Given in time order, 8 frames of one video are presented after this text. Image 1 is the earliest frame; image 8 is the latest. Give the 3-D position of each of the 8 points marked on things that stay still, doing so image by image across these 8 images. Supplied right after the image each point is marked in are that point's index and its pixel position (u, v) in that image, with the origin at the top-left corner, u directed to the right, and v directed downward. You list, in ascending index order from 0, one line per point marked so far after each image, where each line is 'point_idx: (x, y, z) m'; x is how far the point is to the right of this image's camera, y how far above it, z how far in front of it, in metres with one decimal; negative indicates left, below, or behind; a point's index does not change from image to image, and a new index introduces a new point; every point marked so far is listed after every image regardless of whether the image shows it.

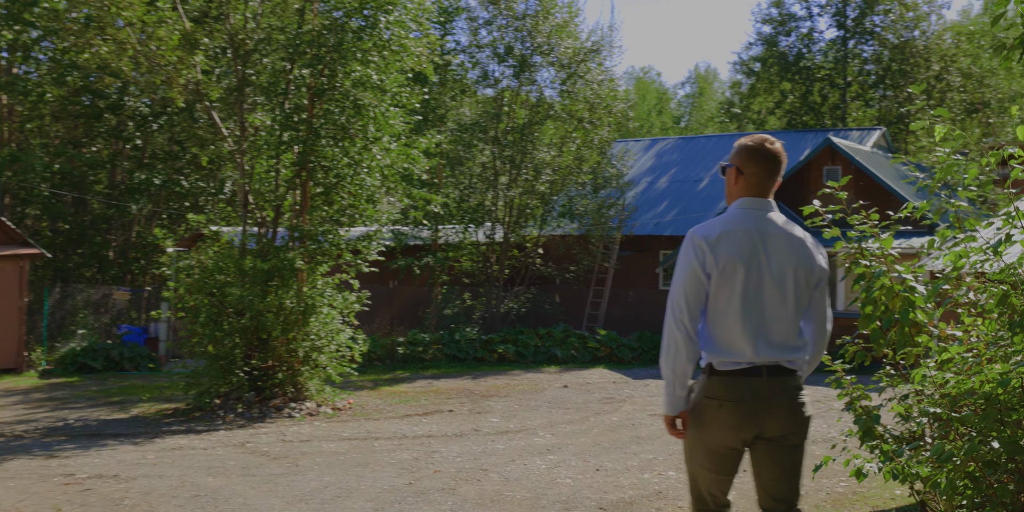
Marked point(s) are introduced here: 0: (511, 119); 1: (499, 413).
0: (0.0, +2.2, +18.1) m
1: (-0.1, -1.7, +11.4) m
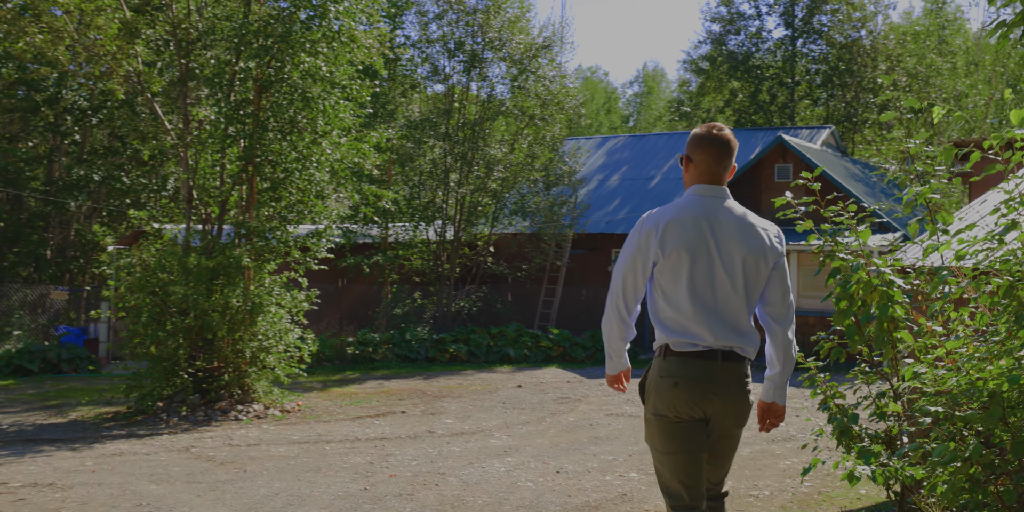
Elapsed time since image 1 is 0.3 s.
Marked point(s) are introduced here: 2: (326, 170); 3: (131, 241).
0: (-0.8, +2.3, +17.9) m
1: (-0.6, -1.6, +11.1) m
2: (-1.9, +0.9, +11.3) m
3: (-5.6, +0.2, +15.8) m
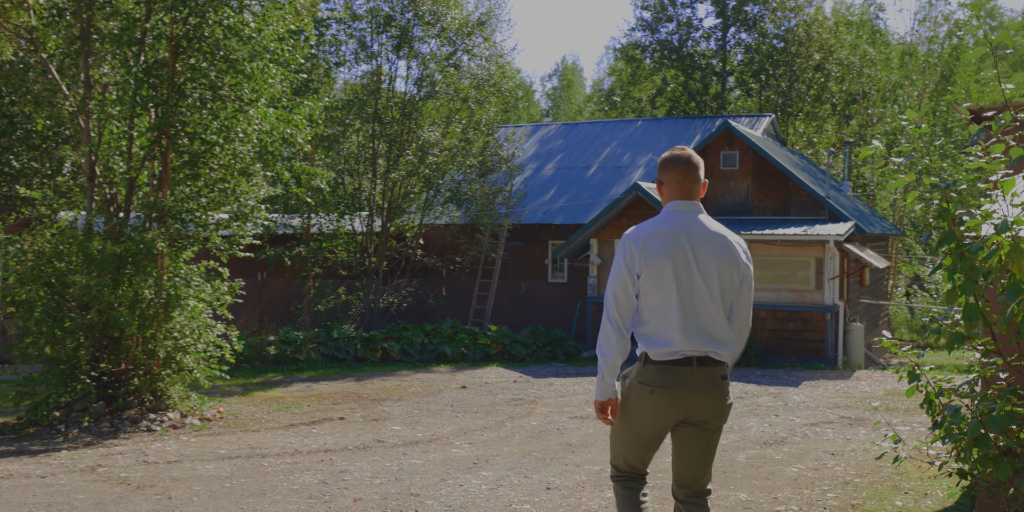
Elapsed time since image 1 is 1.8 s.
0: (-1.8, +2.4, +16.6) m
1: (-1.0, -1.5, +9.9) m
2: (-2.4, +1.0, +9.9) m
3: (-6.4, +0.3, +14.1) m
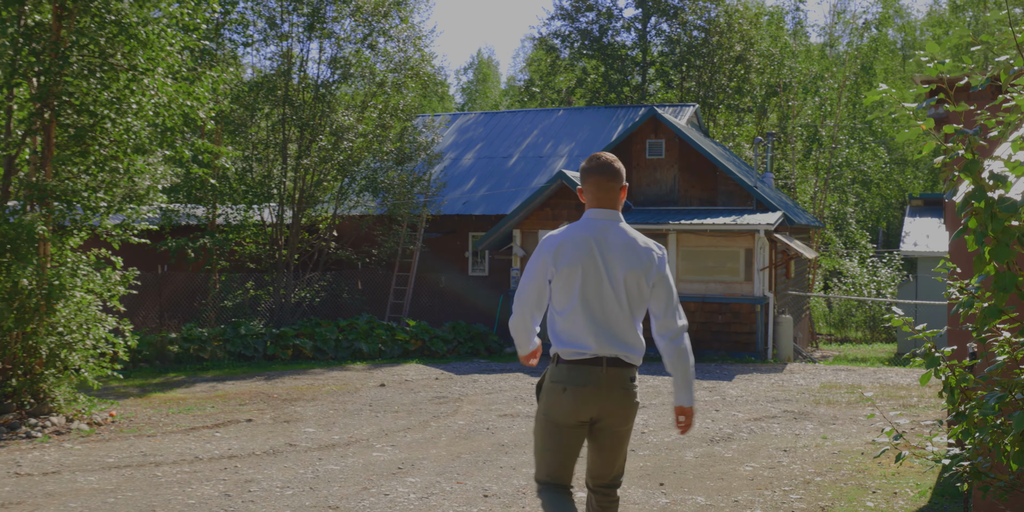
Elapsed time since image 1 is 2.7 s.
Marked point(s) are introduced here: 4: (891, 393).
0: (-3.0, +2.5, +15.6) m
1: (-1.7, -1.4, +9.0) m
2: (-3.0, +1.1, +8.9) m
3: (-7.3, +0.5, +12.8) m
4: (+3.8, -1.4, +10.9) m
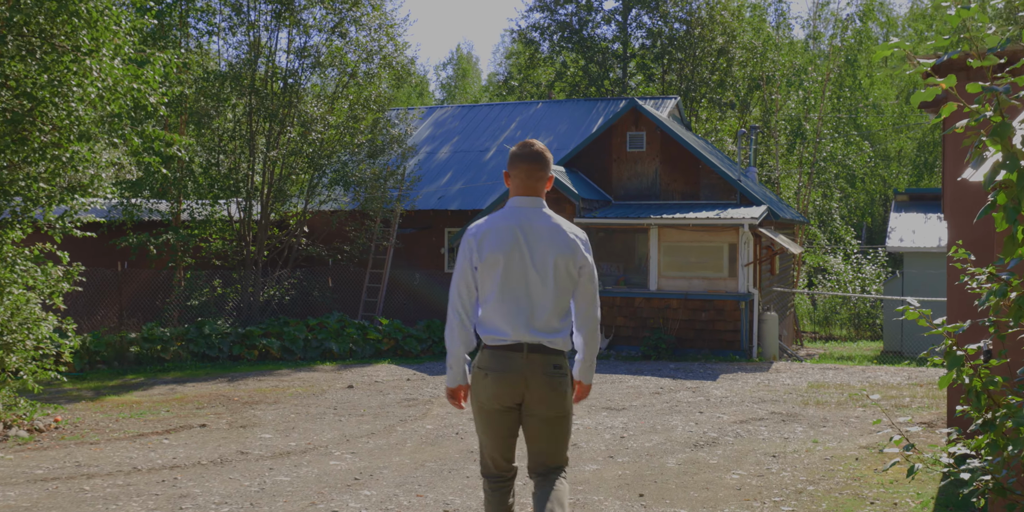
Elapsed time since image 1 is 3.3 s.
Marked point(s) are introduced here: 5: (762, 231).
0: (-3.3, +2.6, +15.0) m
1: (-1.9, -1.3, +8.4) m
2: (-3.2, +1.2, +8.4) m
3: (-7.6, +0.5, +12.2) m
4: (+3.6, -1.3, +10.4) m
5: (+3.4, +0.3, +14.6) m
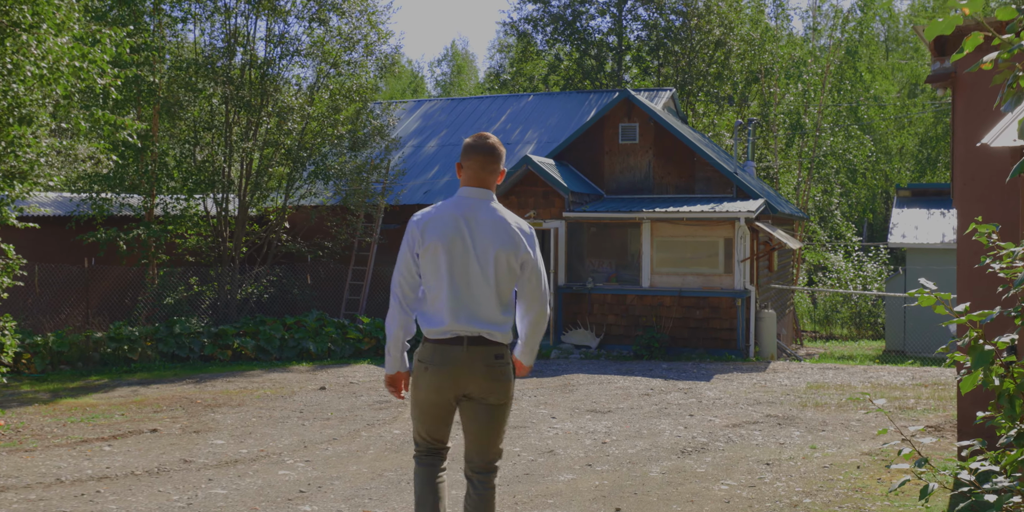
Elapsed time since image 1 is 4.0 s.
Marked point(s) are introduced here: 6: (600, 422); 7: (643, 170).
0: (-3.5, +2.6, +14.4) m
1: (-2.1, -1.3, +7.8) m
2: (-3.4, +1.2, +7.8) m
3: (-7.8, +0.5, +11.6) m
4: (+3.4, -1.3, +9.8) m
5: (+3.2, +0.4, +14.0) m
6: (+0.7, -1.3, +8.2) m
7: (+1.9, +1.3, +15.8) m
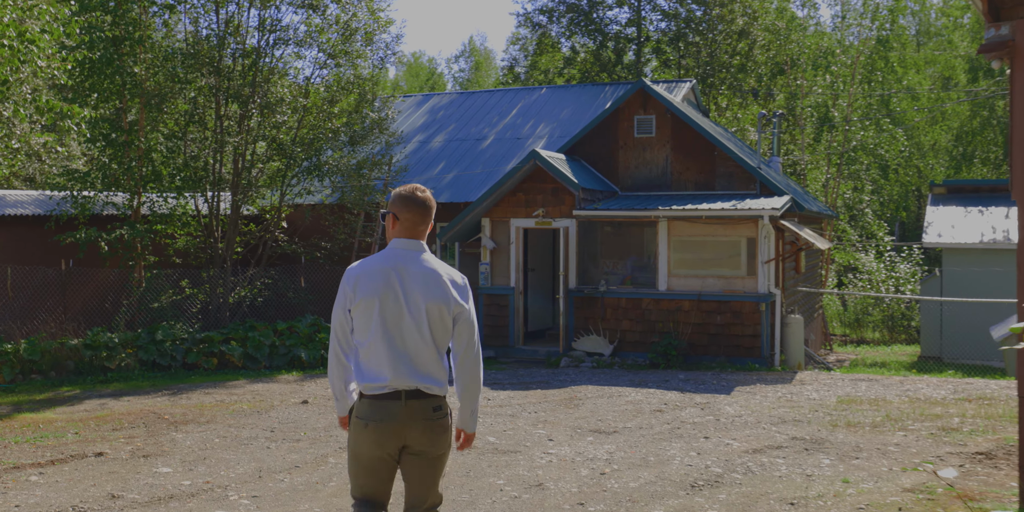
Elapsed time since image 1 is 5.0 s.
0: (-3.4, +2.6, +13.6) m
1: (-2.1, -1.3, +7.0) m
2: (-3.5, +1.2, +6.9) m
3: (-7.8, +0.5, +10.9) m
4: (+3.3, -1.3, +8.8) m
5: (+3.3, +0.4, +13.0) m
6: (+0.6, -1.3, +7.3) m
7: (+2.0, +1.2, +14.8) m
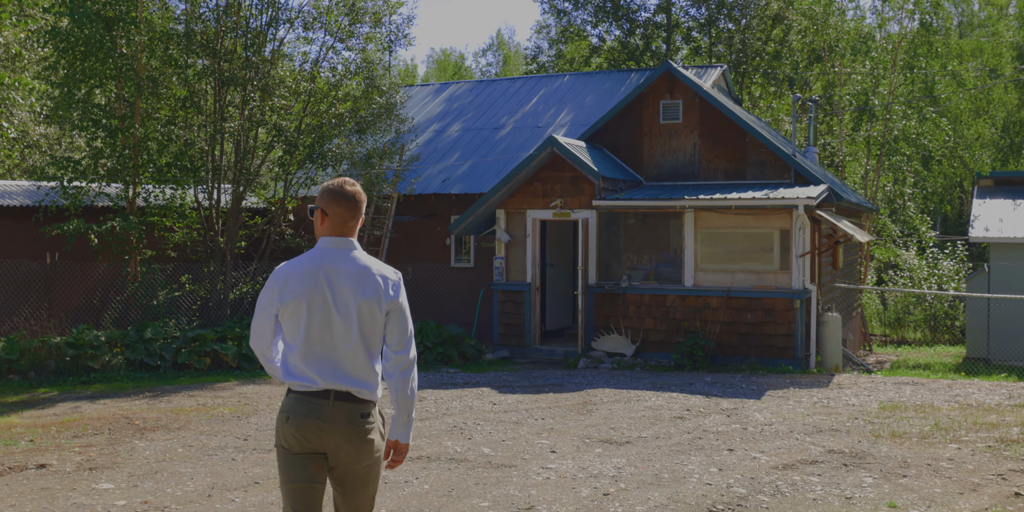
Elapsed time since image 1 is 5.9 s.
0: (-3.3, +2.7, +12.8) m
1: (-2.2, -1.2, +6.2) m
2: (-3.5, +1.3, +6.2) m
3: (-7.7, +0.6, +10.2) m
4: (+3.4, -1.2, +7.8) m
5: (+3.4, +0.5, +12.1) m
6: (+0.6, -1.2, +6.4) m
7: (+2.3, +1.3, +13.9) m
